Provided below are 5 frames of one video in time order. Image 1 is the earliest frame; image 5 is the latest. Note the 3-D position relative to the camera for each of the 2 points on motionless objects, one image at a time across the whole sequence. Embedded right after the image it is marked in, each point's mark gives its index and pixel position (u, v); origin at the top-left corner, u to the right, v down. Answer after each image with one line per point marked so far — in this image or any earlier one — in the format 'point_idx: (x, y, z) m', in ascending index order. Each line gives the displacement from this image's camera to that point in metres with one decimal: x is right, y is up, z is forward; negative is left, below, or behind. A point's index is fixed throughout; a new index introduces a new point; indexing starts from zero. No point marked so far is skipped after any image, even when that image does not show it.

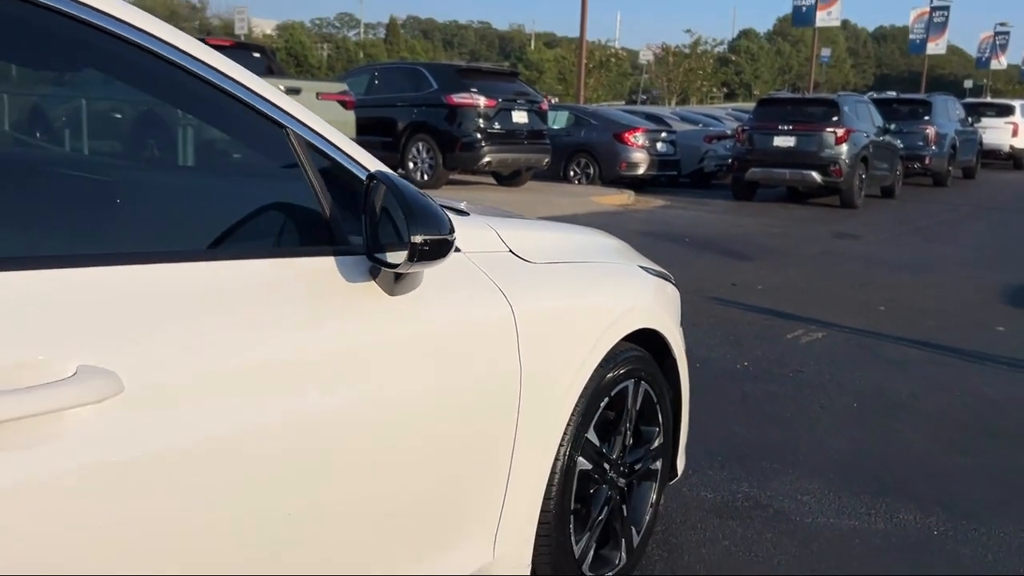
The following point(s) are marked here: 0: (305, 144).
0: (-0.4, +0.3, +2.0) m
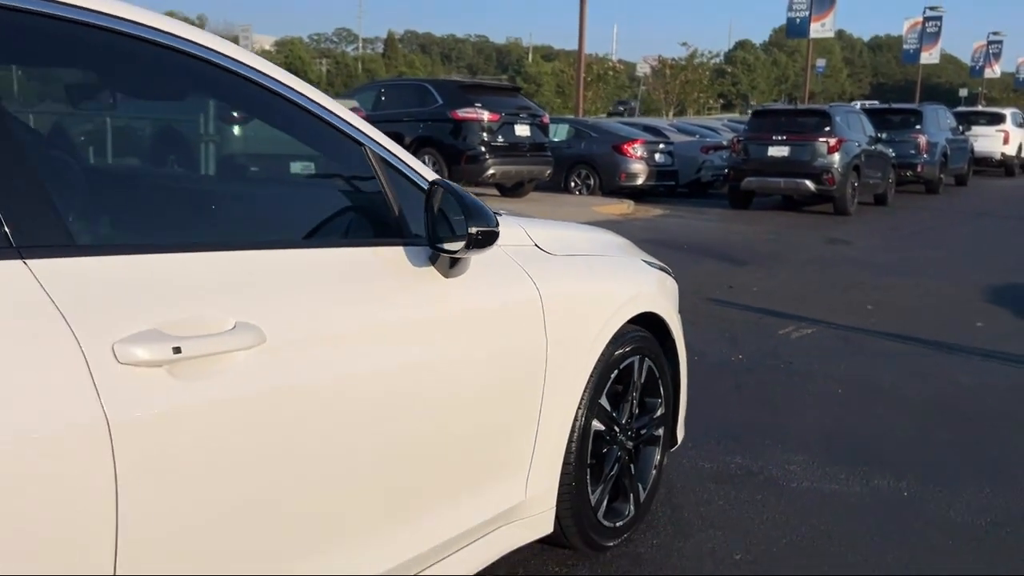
0: (-0.3, +0.3, +2.4) m
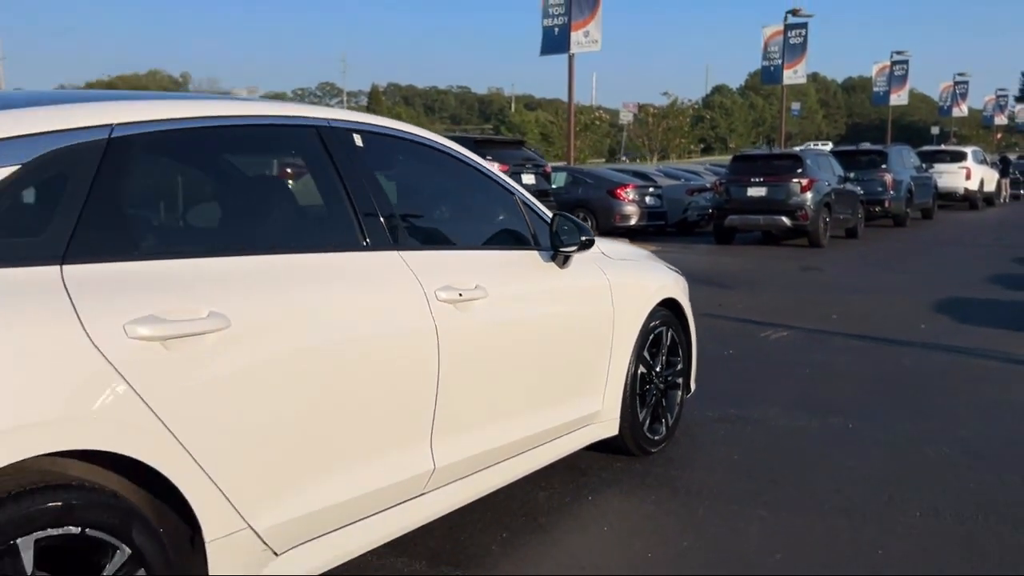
0: (+0.1, +0.4, +4.2) m
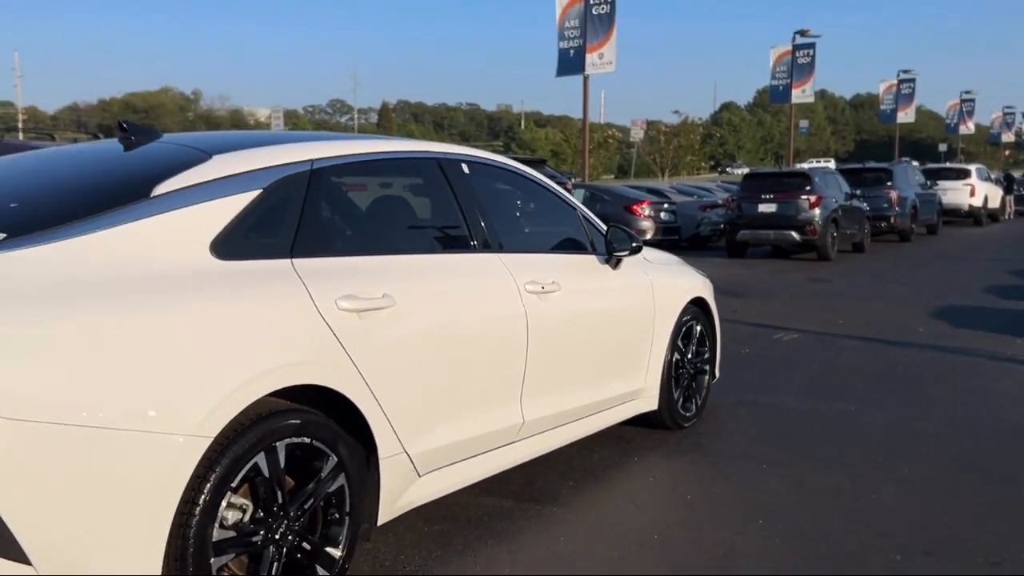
0: (+0.4, +0.4, +5.2) m
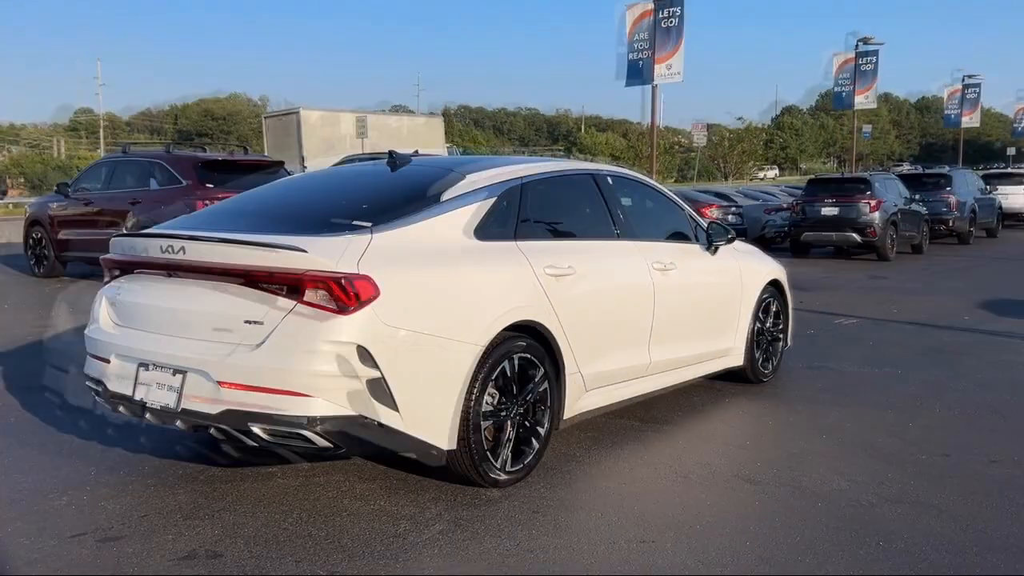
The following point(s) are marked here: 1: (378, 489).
0: (+1.3, +0.5, +6.9) m
1: (-0.7, -1.0, +4.8) m
